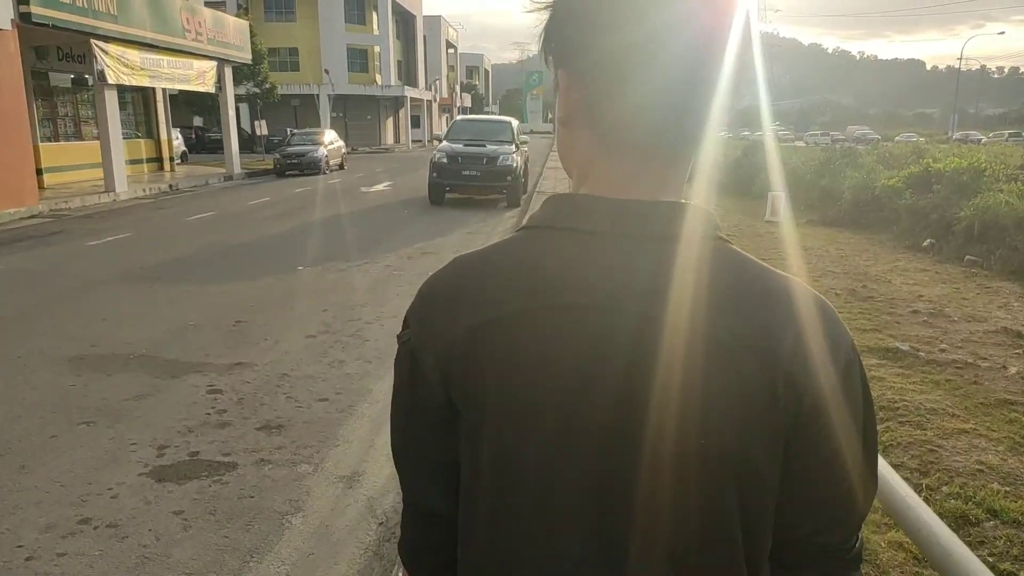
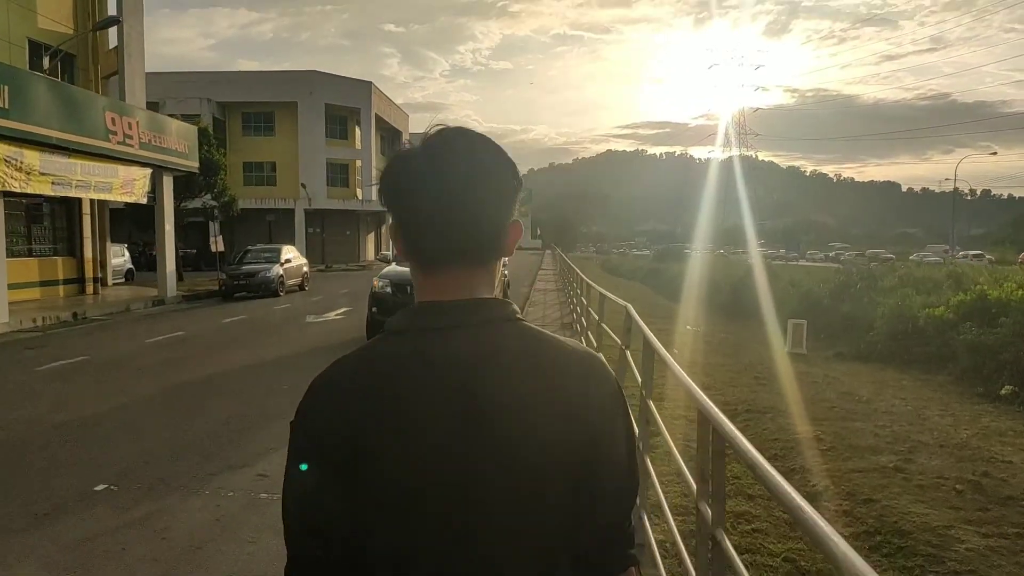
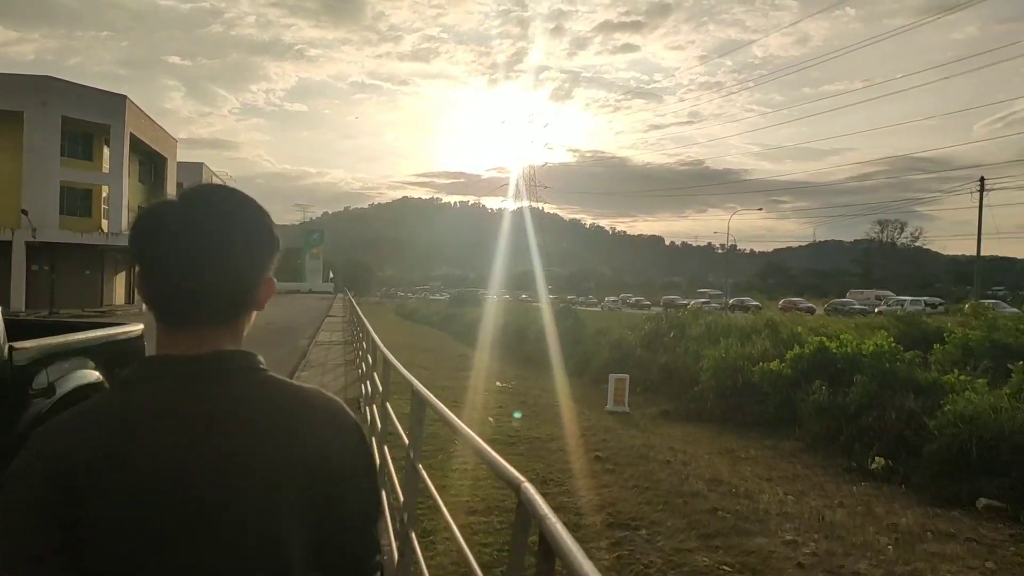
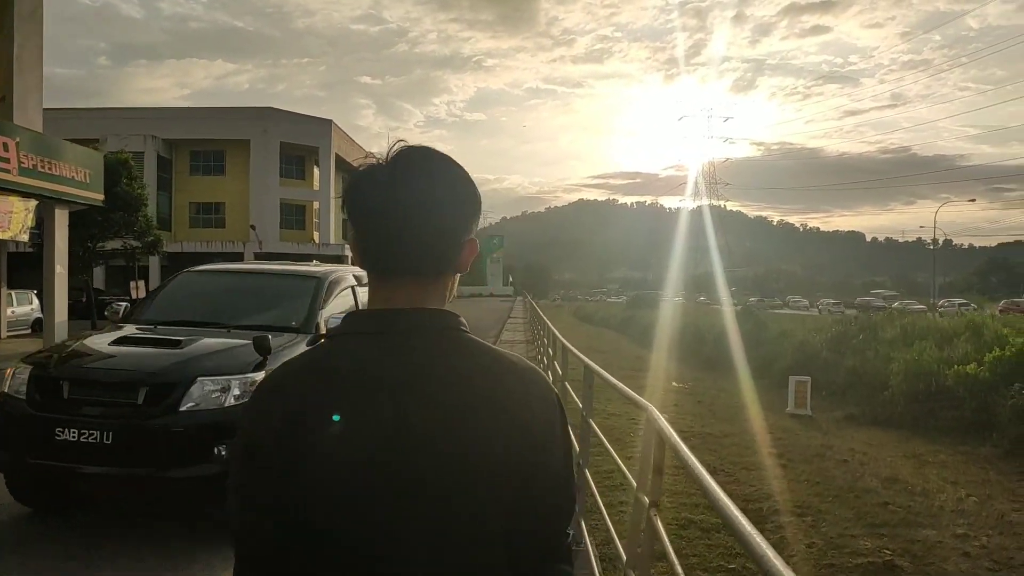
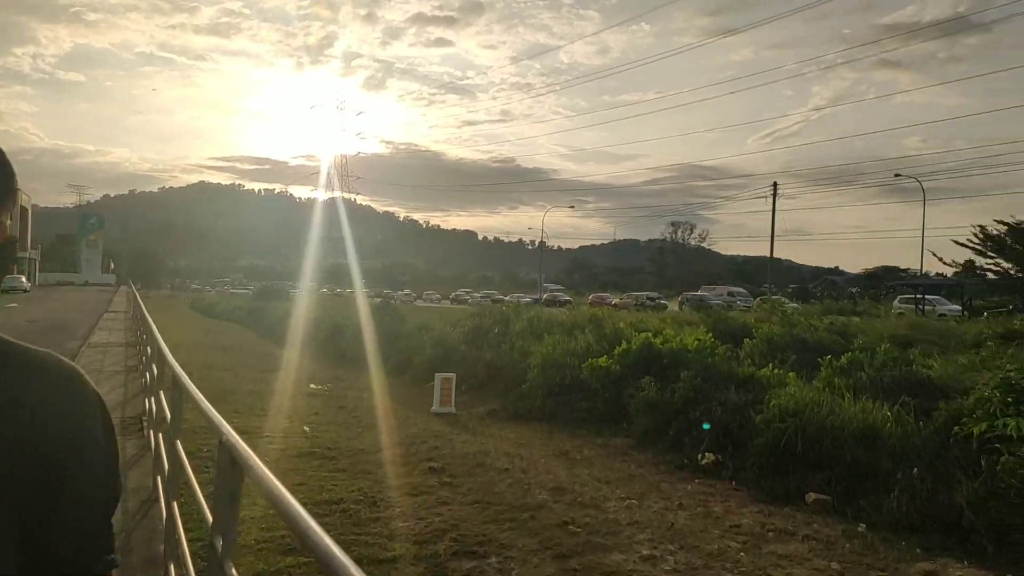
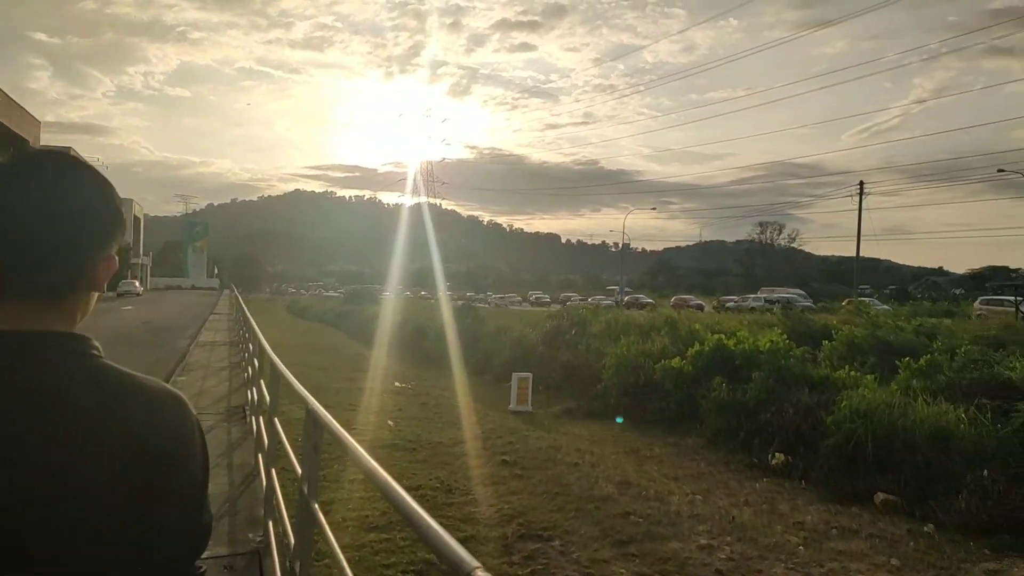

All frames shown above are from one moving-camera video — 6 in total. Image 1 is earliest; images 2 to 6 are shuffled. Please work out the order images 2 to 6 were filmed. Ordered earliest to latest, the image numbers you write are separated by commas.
2, 4, 3, 6, 5
